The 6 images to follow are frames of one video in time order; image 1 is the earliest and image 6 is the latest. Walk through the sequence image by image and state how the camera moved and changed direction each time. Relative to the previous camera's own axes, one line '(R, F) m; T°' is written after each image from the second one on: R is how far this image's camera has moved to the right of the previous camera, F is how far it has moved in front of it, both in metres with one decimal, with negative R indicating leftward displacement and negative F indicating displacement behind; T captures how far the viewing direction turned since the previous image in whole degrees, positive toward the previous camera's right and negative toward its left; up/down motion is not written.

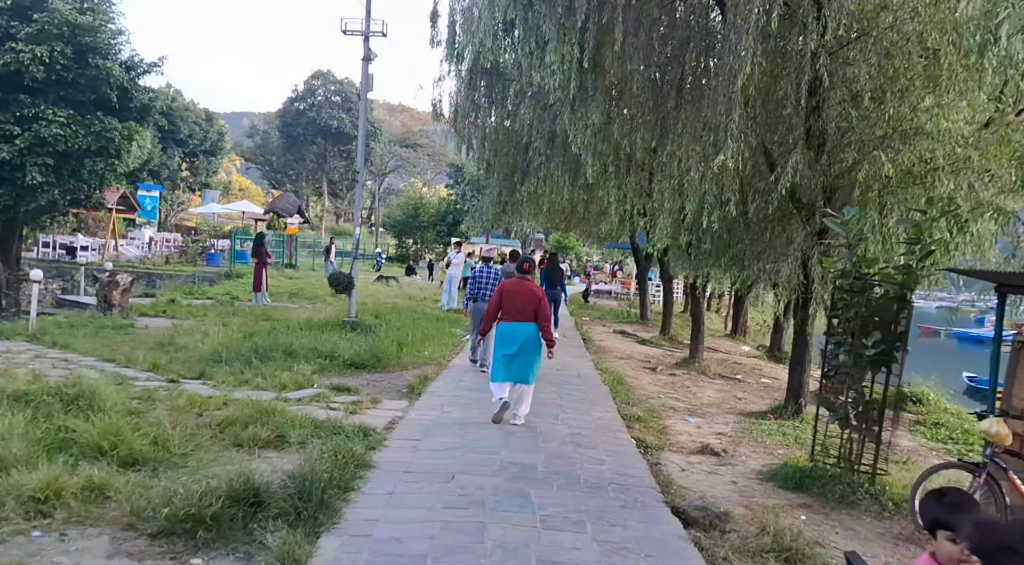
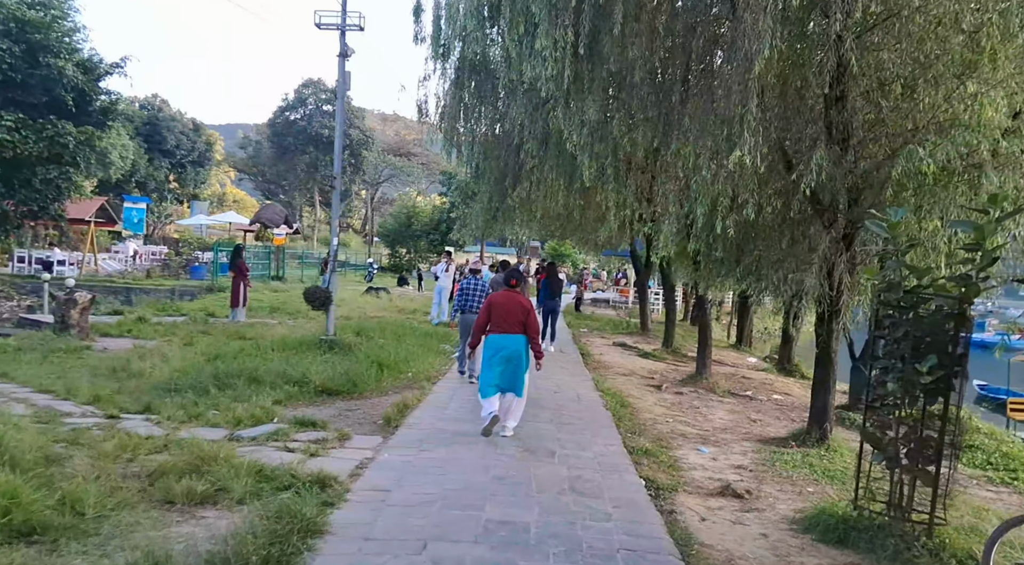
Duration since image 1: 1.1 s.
(+0.1, +1.1) m; 0°
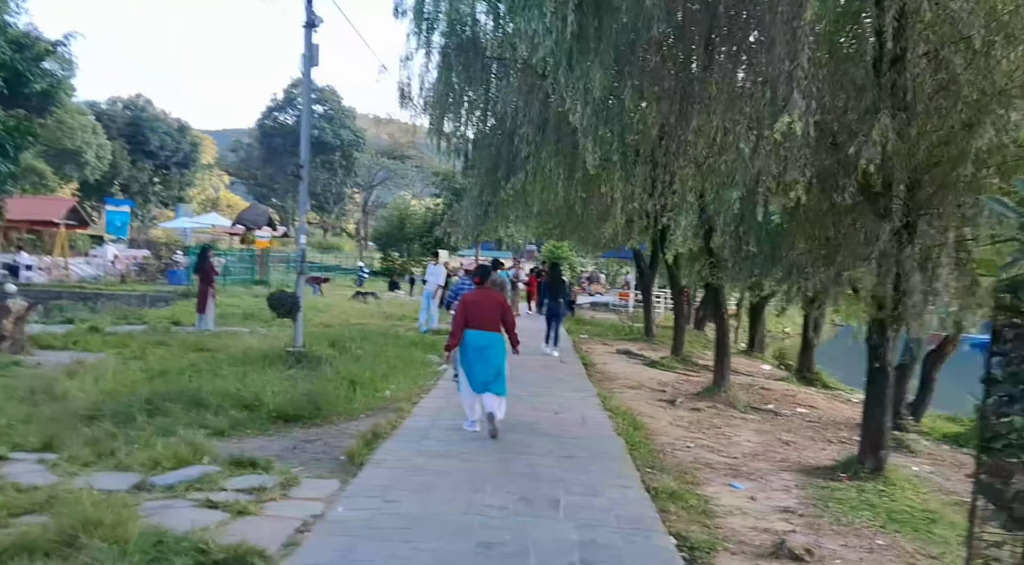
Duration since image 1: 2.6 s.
(0.0, +1.7) m; 0°
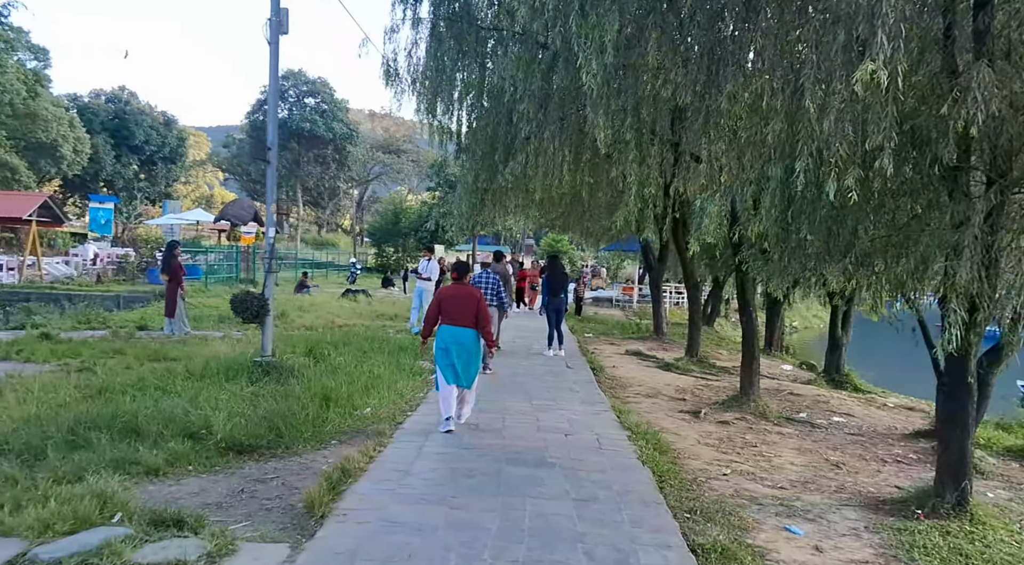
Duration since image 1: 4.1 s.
(0.0, +1.5) m; 0°
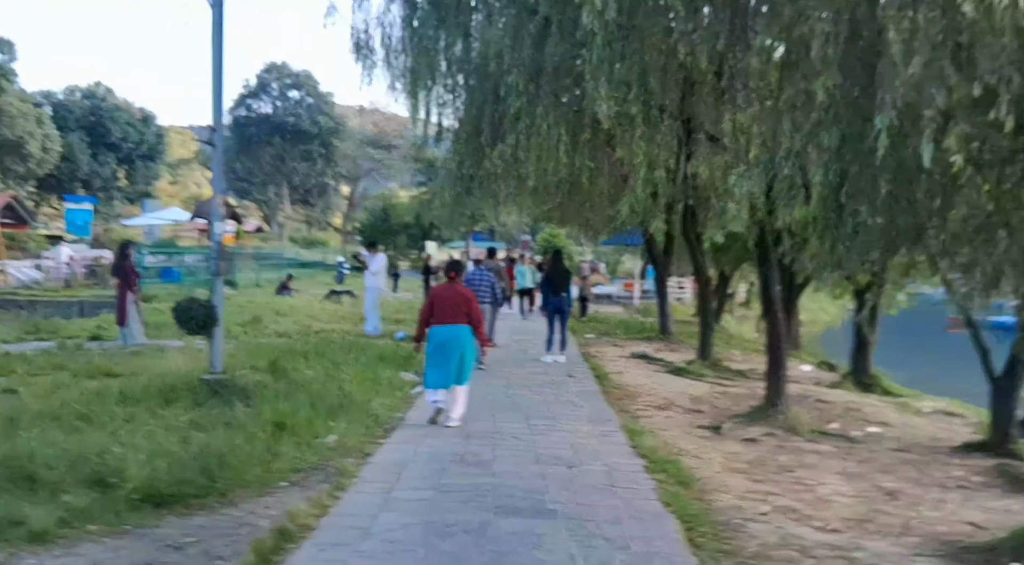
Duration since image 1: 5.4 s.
(0.0, +1.4) m; 0°
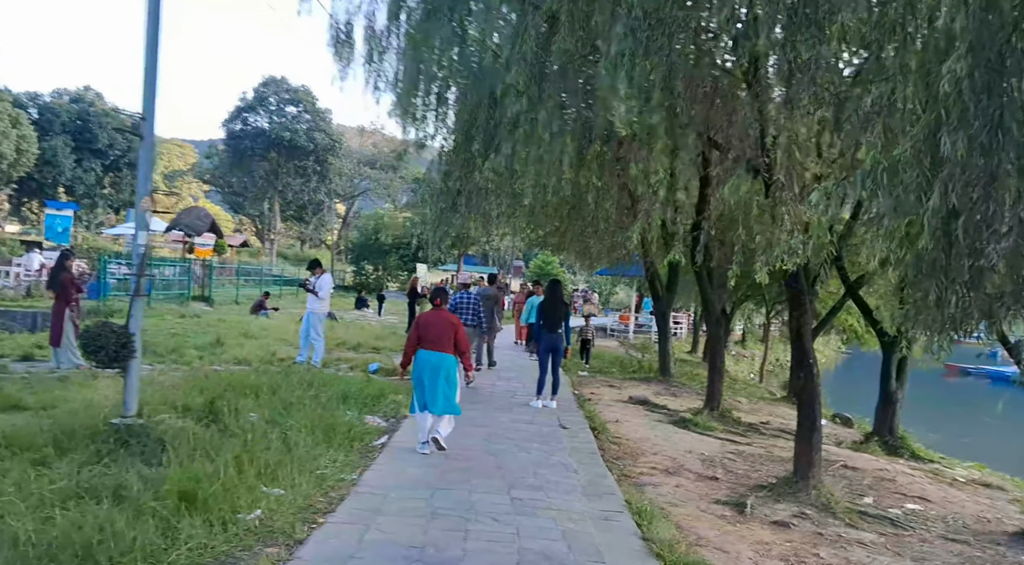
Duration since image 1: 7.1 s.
(0.0, +1.6) m; 0°
